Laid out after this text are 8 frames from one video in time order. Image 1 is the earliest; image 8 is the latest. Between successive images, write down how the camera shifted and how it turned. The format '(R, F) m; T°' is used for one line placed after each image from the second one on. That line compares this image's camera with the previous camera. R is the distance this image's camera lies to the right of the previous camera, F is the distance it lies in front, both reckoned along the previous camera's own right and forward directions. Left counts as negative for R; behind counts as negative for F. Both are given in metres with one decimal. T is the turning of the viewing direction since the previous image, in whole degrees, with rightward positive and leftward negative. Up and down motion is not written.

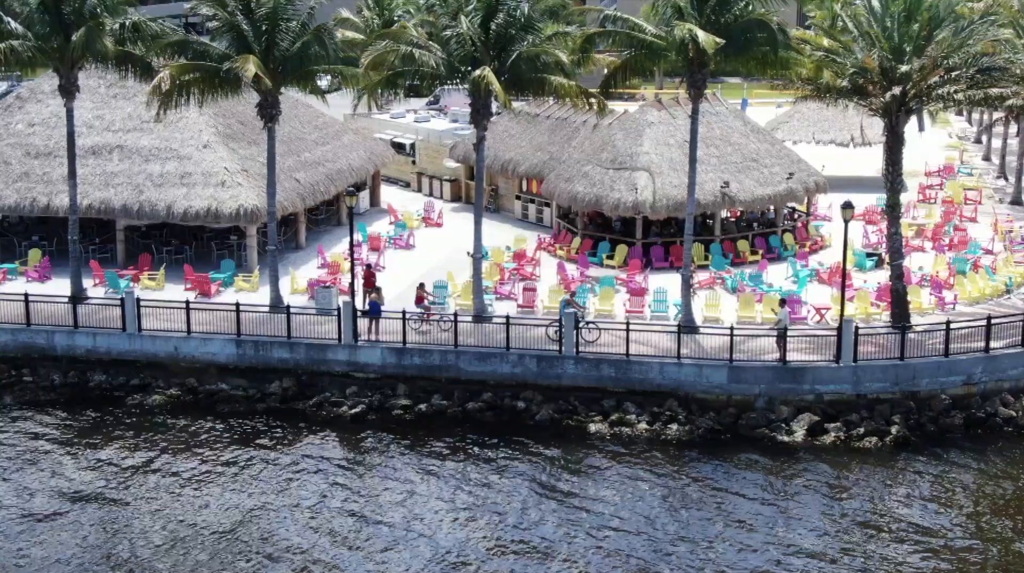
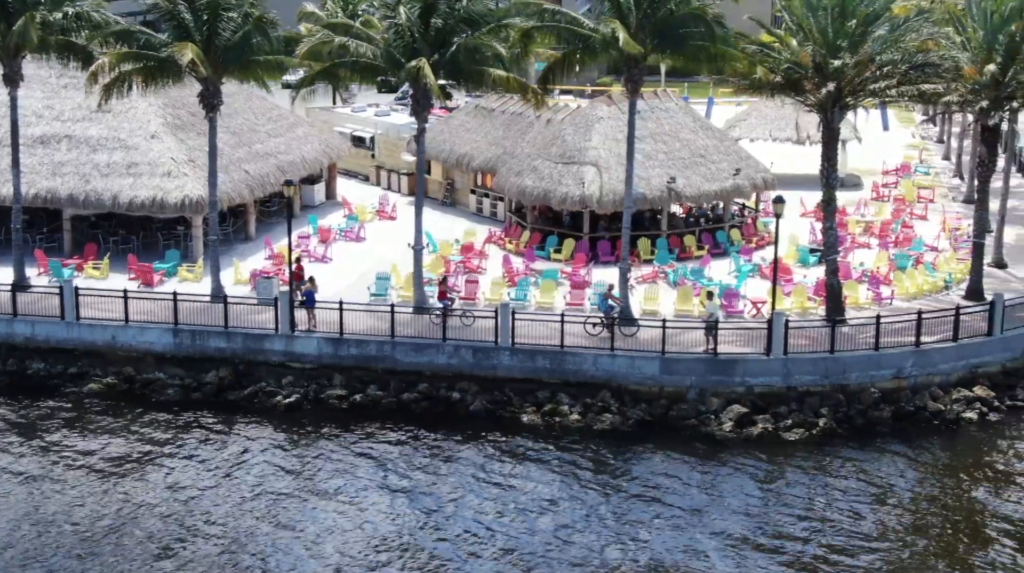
(+1.1, -0.1) m; +1°
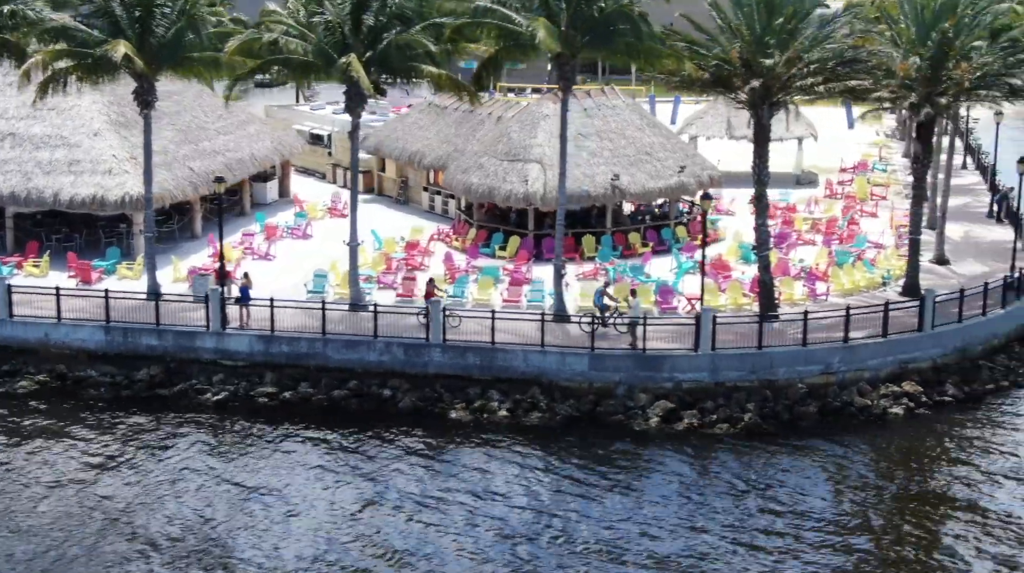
(+1.3, 0.0) m; +1°
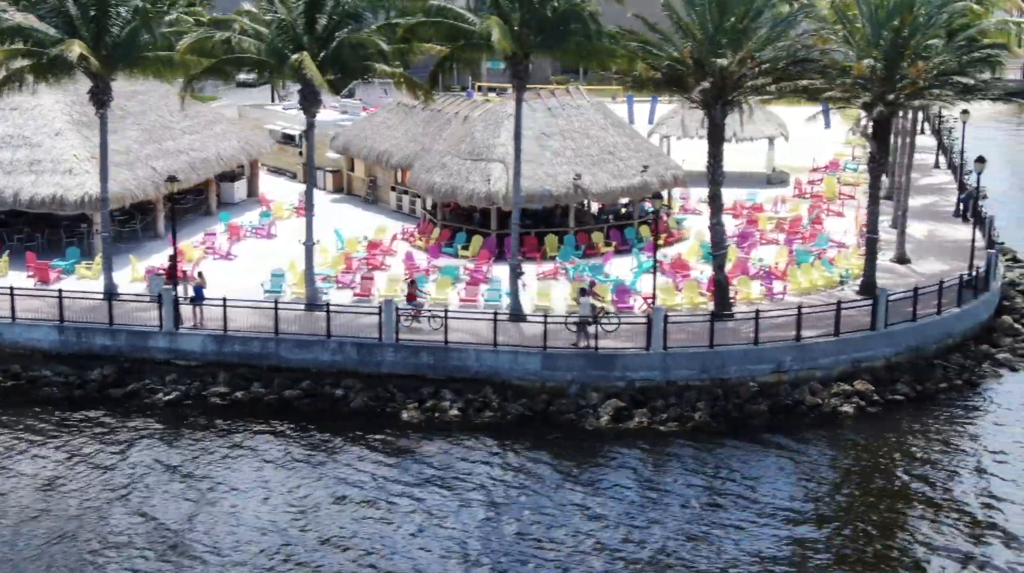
(+0.9, 0.0) m; 0°
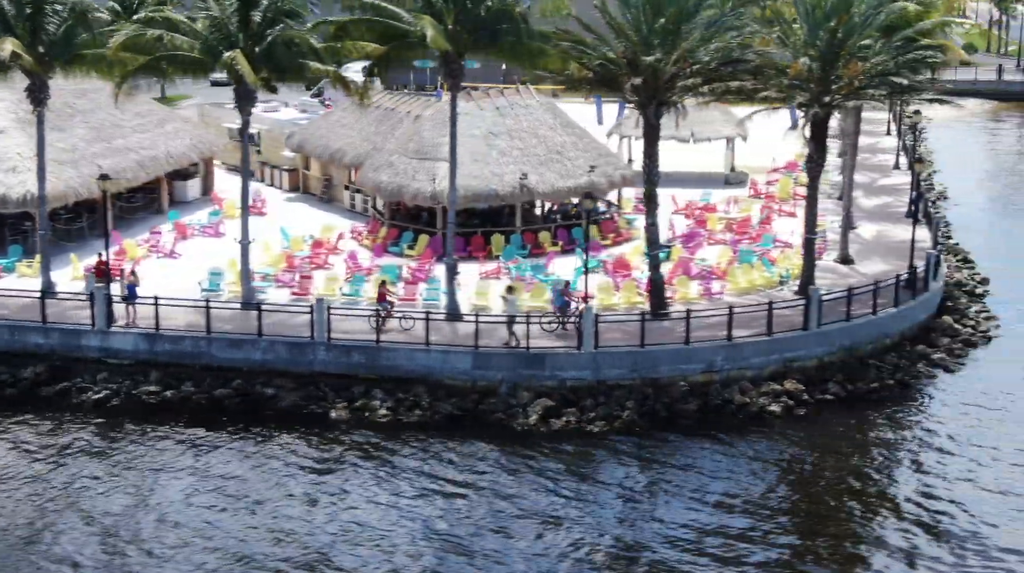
(+1.3, 0.0) m; +1°
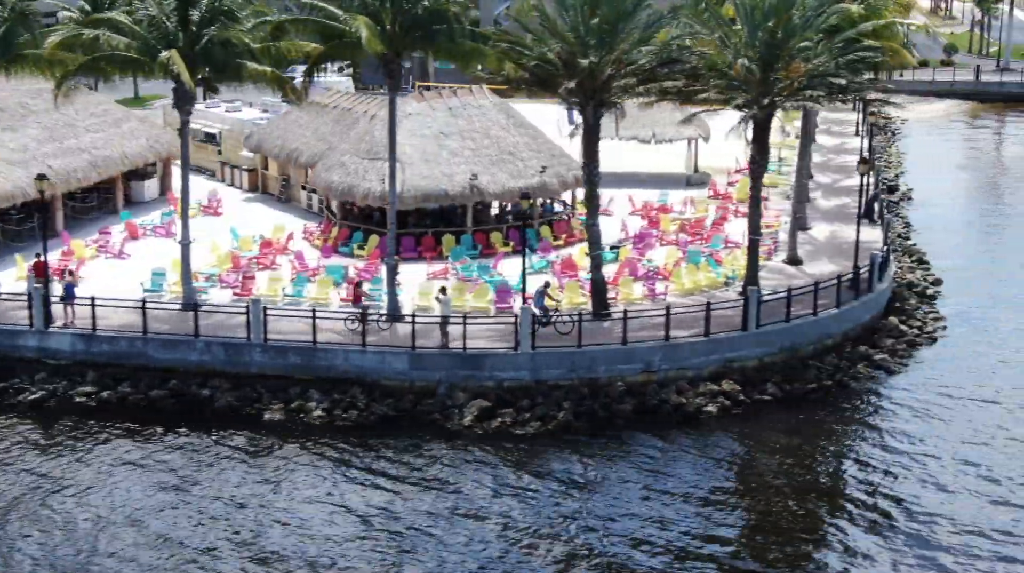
(+1.2, 0.0) m; +1°
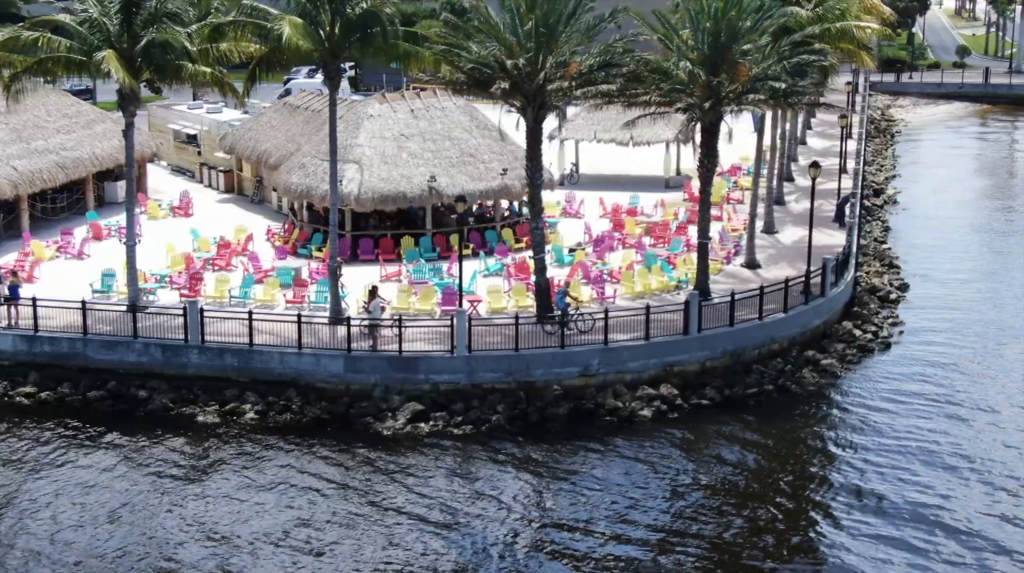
(+2.0, +0.1) m; -1°
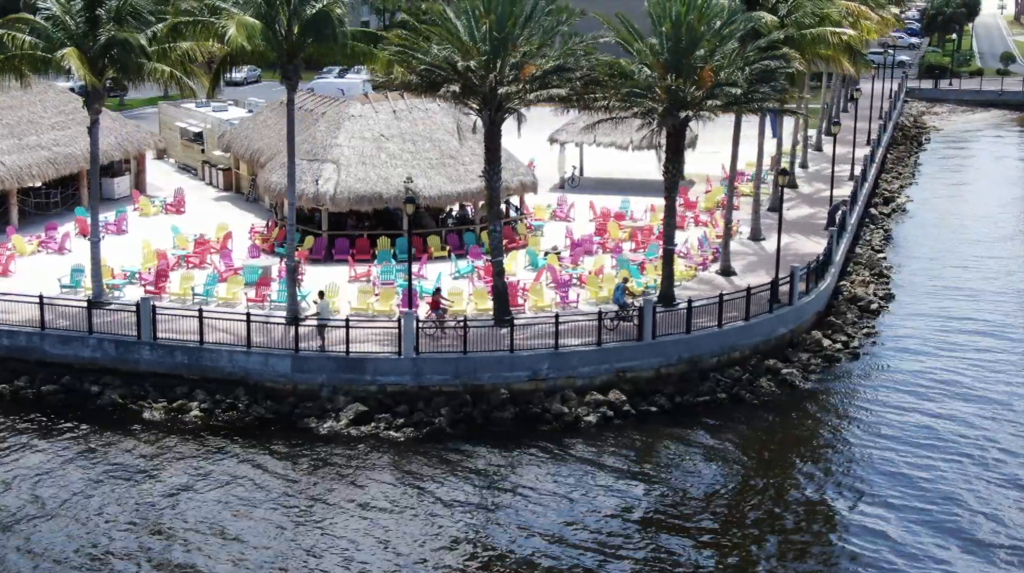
(+2.3, +0.1) m; -2°
